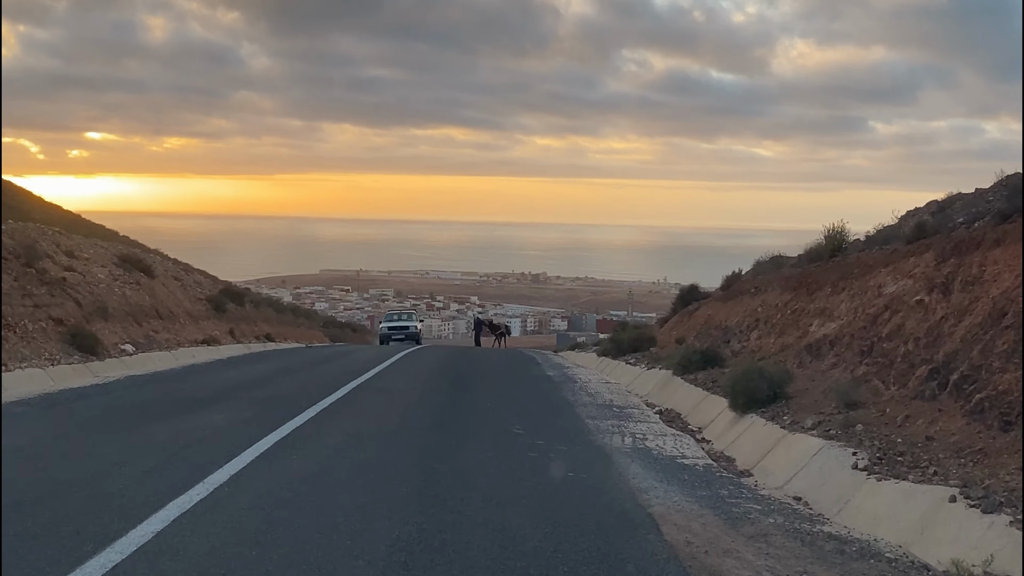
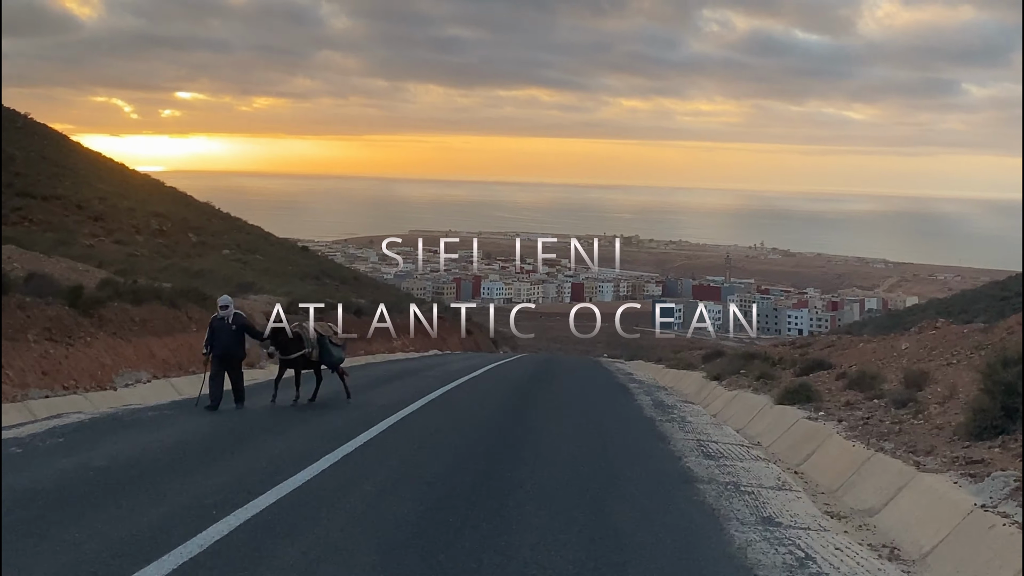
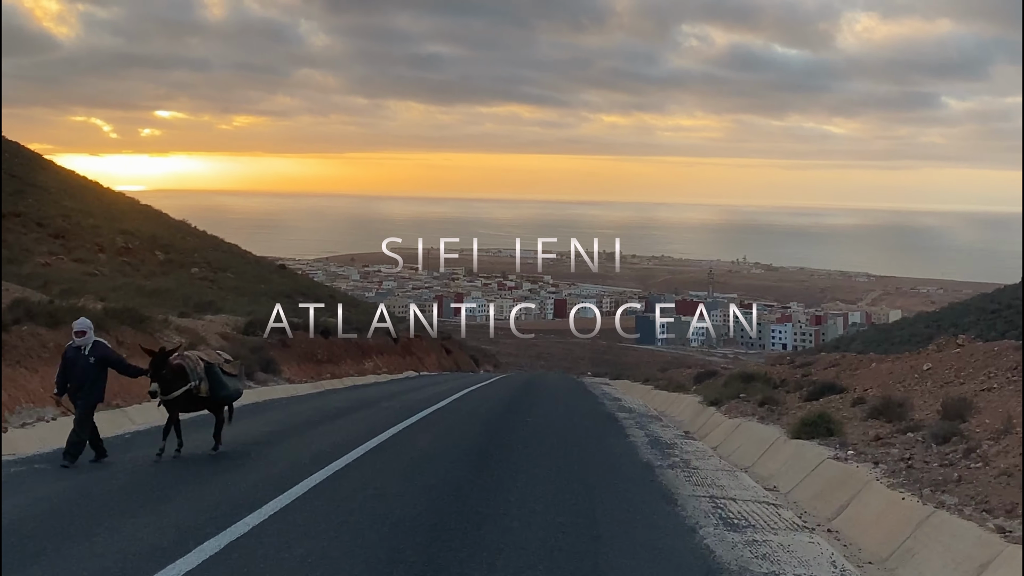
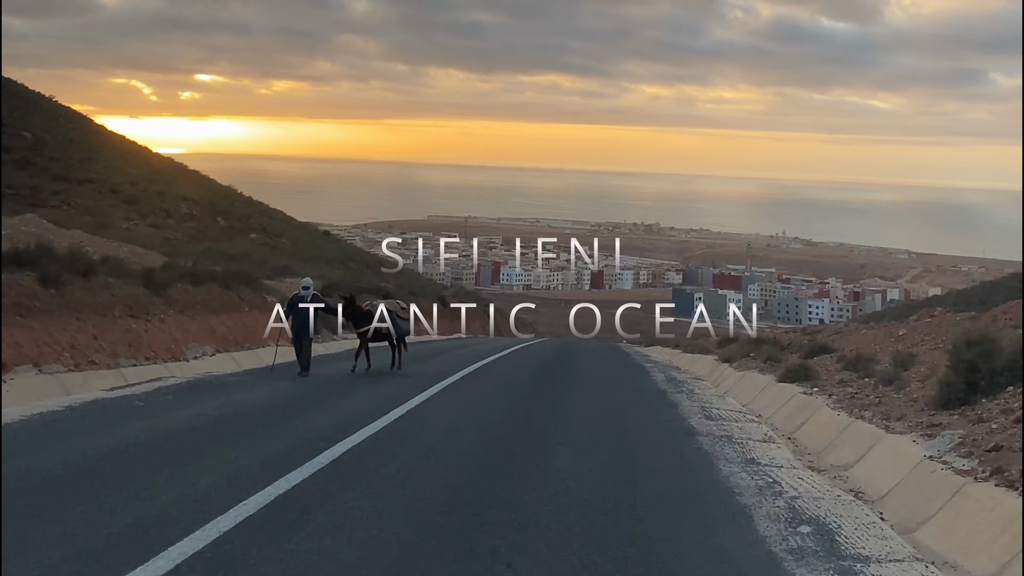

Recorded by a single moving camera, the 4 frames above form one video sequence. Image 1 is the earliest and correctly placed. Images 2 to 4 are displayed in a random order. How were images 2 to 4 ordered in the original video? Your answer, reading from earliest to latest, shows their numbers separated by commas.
4, 2, 3
